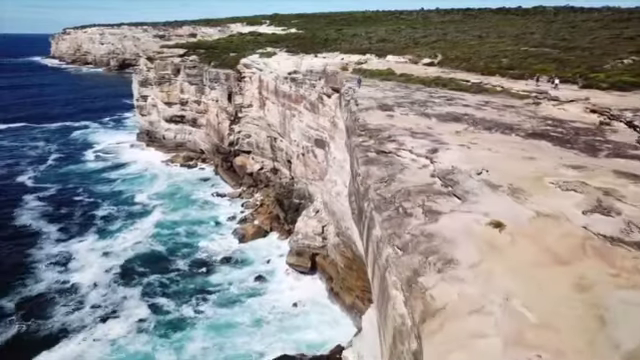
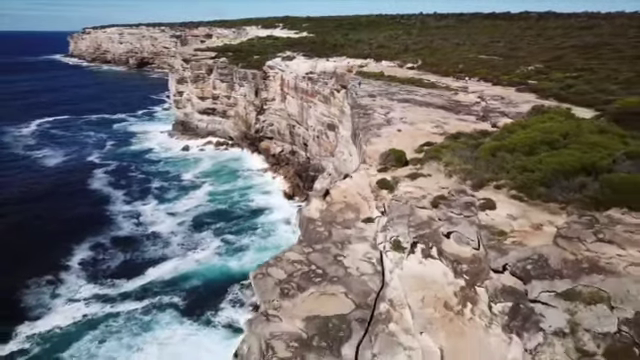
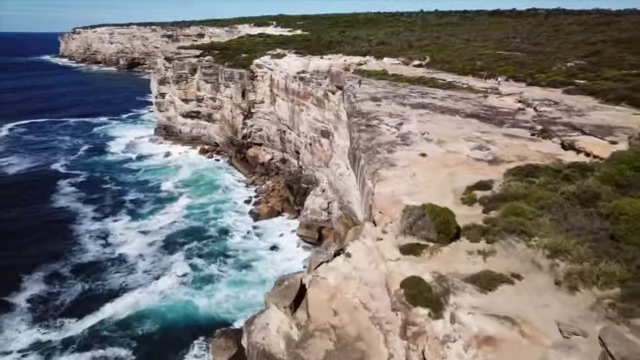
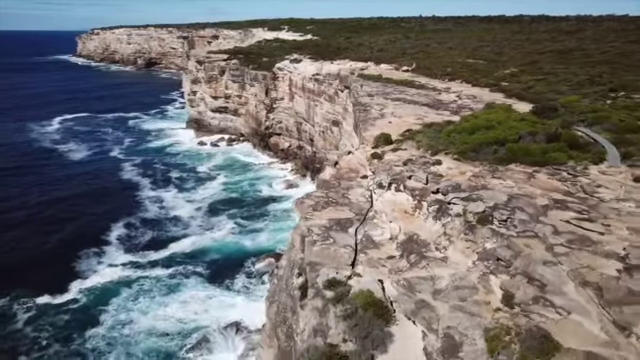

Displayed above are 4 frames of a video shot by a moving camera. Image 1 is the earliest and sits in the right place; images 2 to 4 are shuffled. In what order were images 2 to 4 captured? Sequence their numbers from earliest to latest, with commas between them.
3, 2, 4
